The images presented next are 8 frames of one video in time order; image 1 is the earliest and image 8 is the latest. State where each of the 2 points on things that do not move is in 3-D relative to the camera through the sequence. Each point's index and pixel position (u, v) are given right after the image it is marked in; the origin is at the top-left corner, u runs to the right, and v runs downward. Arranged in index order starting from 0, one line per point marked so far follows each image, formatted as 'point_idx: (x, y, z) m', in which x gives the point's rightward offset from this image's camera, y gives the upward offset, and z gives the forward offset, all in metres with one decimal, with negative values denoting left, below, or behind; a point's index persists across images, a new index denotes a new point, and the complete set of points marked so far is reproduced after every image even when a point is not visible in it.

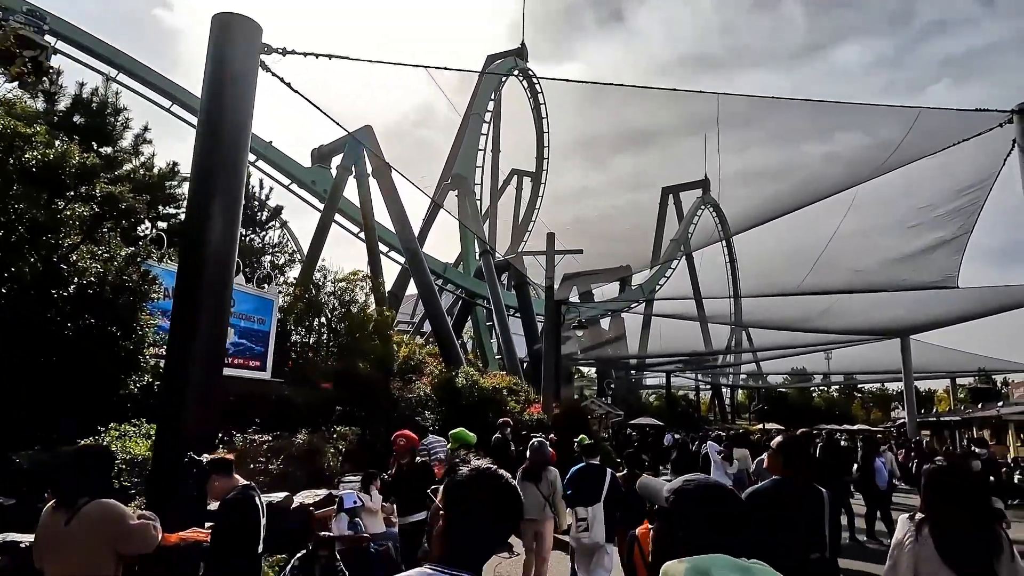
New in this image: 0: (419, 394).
0: (-2.0, -2.2, +13.7) m
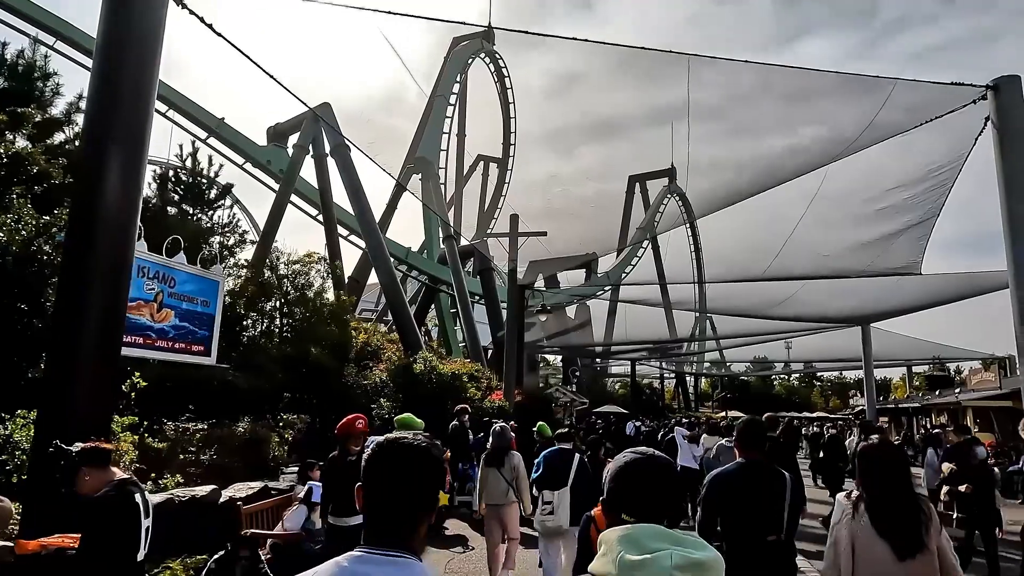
0: (-2.8, -1.8, +13.2) m
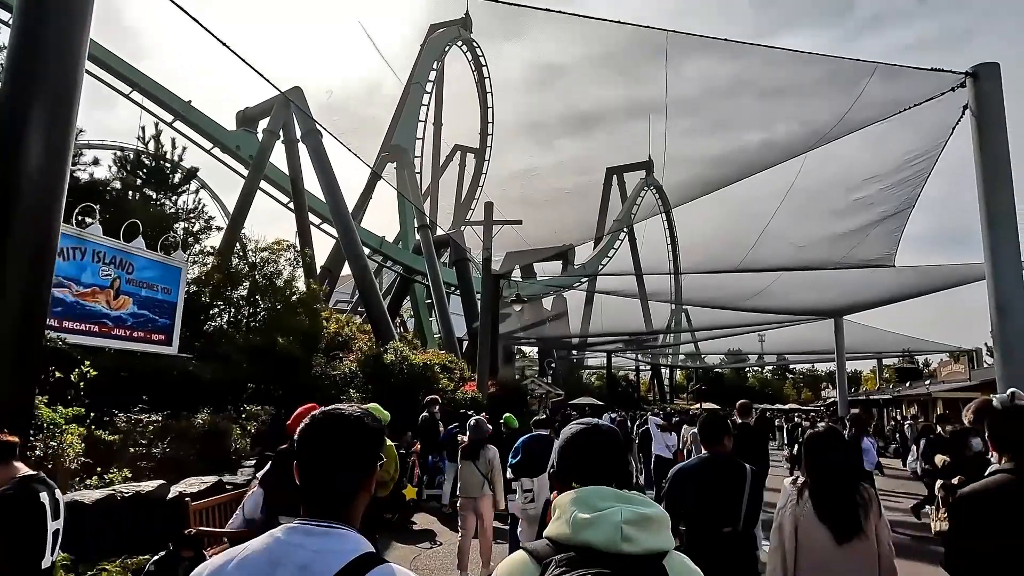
0: (-3.3, -1.6, +12.9) m
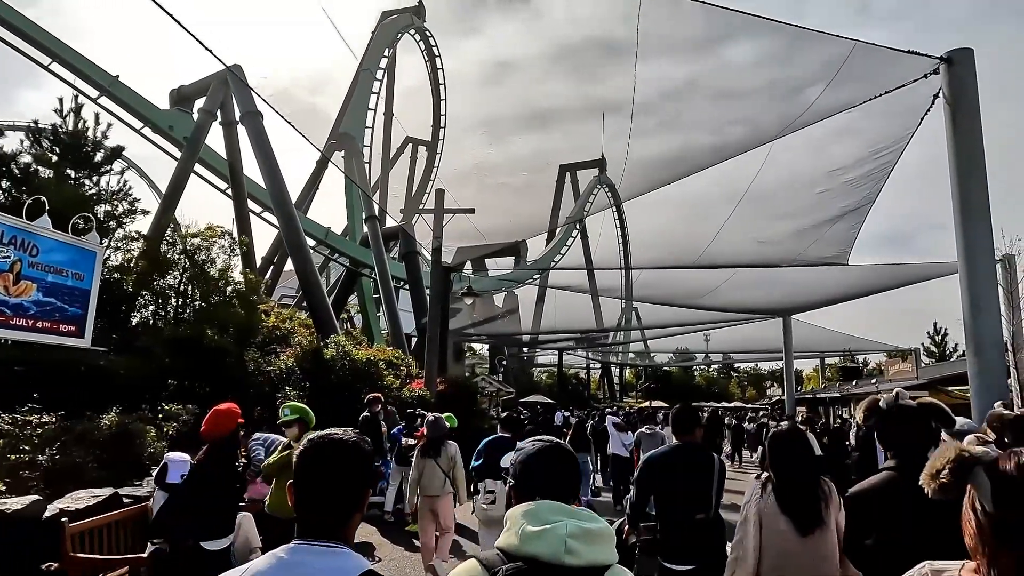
0: (-4.2, -1.4, +12.1) m
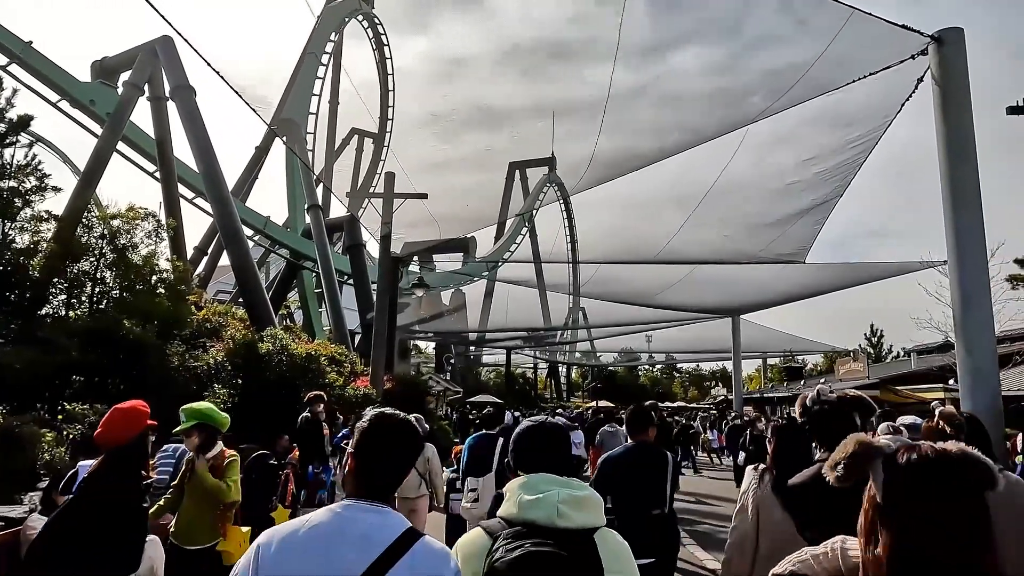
0: (-5.0, -1.2, +11.1) m
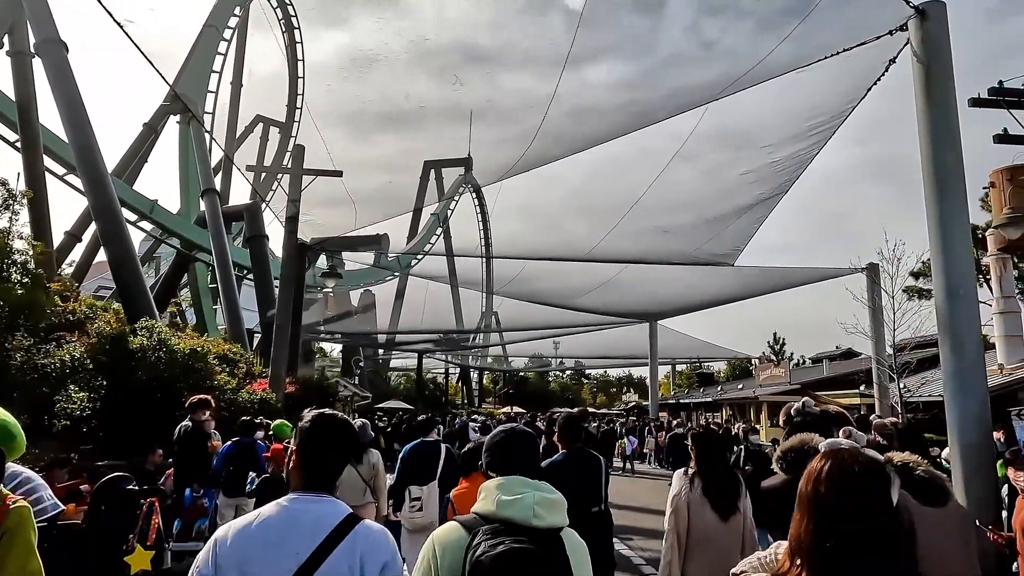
0: (-6.2, -1.0, +9.4) m
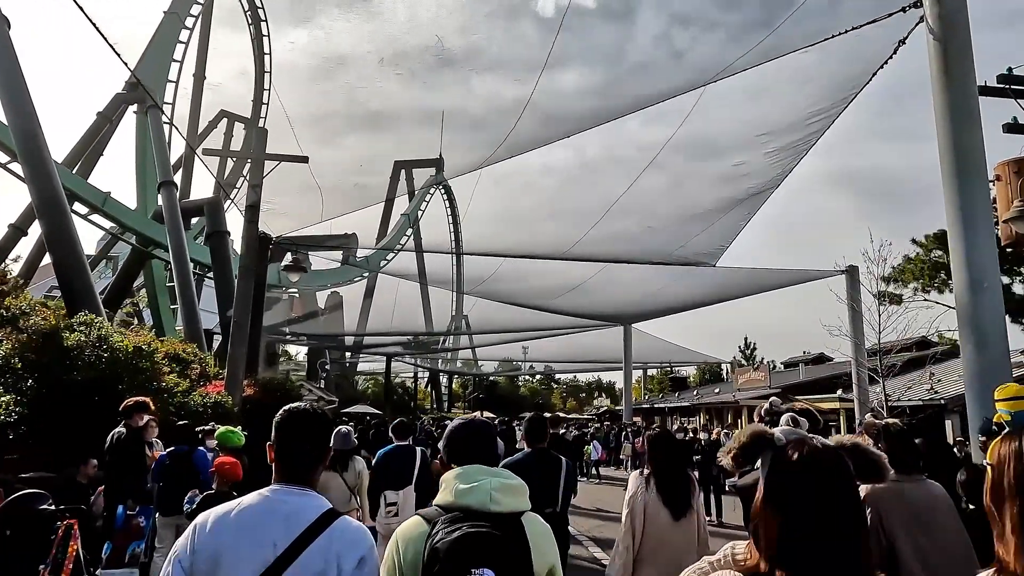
0: (-6.5, -1.0, +8.6) m
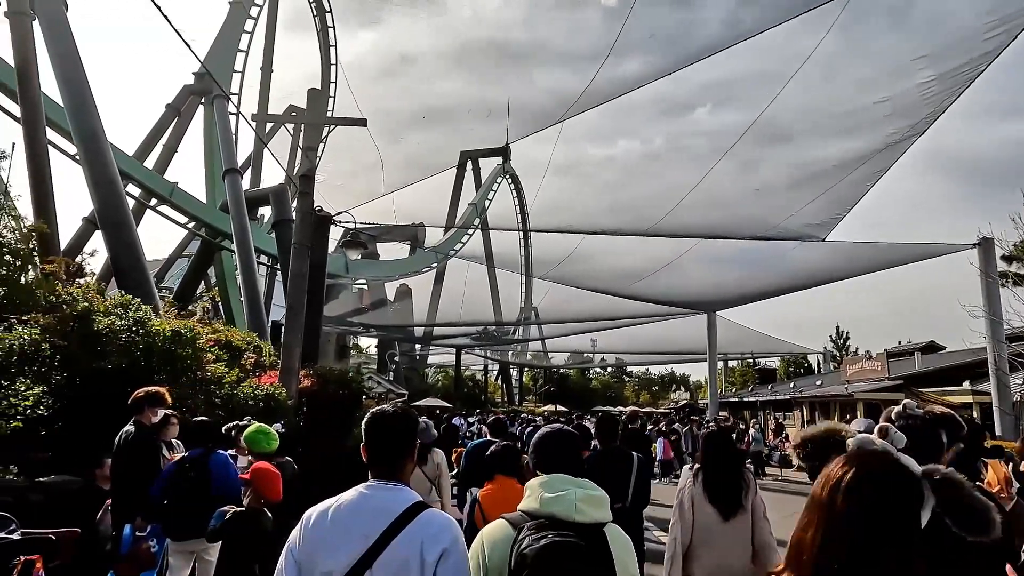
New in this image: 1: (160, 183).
0: (-5.5, -0.8, +8.1) m
1: (-9.8, +2.8, +18.8) m
